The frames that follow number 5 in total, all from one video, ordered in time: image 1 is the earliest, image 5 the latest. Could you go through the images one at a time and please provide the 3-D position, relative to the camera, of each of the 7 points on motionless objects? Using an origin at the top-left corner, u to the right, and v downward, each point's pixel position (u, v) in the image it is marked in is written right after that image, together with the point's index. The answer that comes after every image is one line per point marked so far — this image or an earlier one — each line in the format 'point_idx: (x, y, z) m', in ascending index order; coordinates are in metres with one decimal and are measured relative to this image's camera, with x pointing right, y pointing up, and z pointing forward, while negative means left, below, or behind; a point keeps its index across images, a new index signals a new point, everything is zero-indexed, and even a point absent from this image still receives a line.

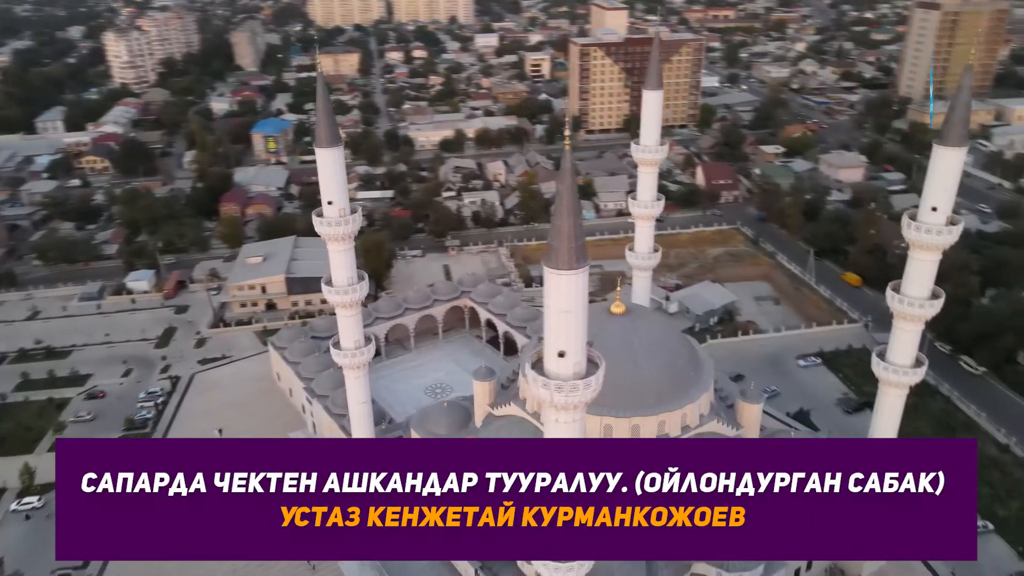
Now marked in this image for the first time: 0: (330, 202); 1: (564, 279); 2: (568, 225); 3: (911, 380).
0: (-4.8, +2.3, +19.5) m
1: (+0.7, +0.1, +11.4) m
2: (+0.9, +0.9, +11.1) m
3: (+10.6, -2.5, +19.3) m
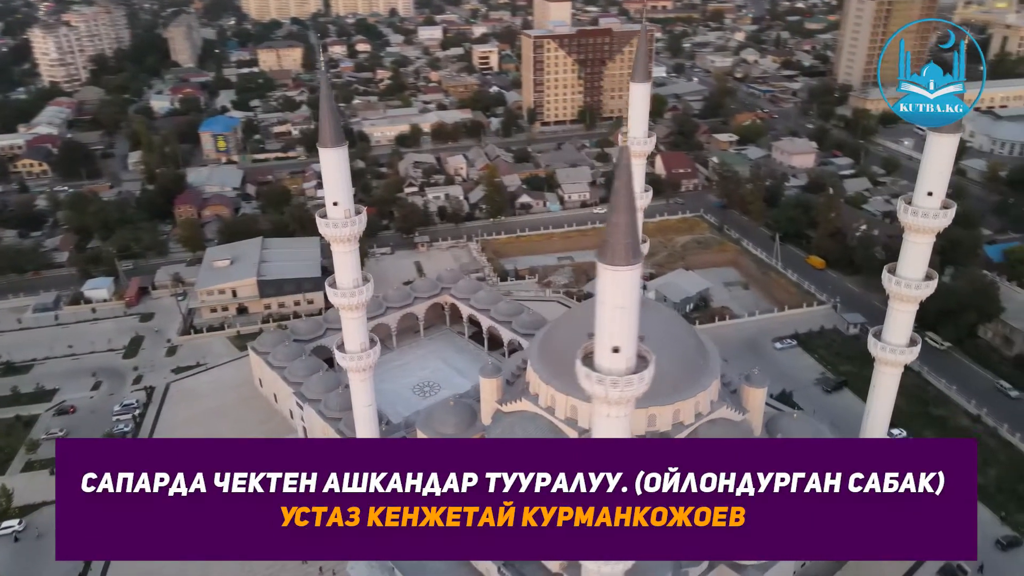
0: (-4.6, +2.2, +19.1) m
1: (+1.6, +0.2, +11.5) m
2: (+1.7, +1.0, +11.2) m
3: (+10.9, -2.0, +20.2) m
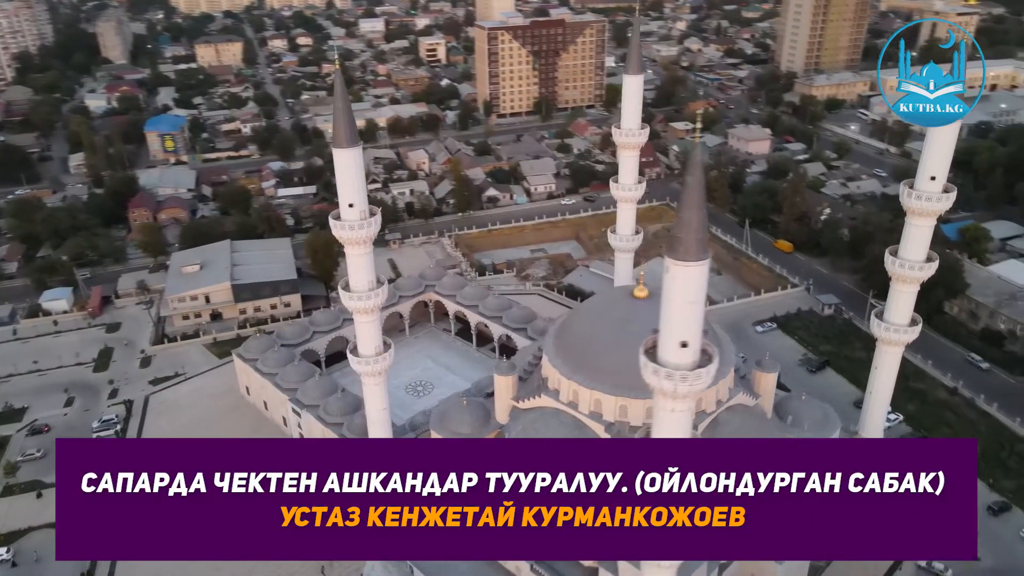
0: (-4.1, +2.1, +18.6) m
1: (+2.7, +0.3, +11.6) m
2: (+2.8, +1.1, +11.3) m
3: (+11.4, -1.4, +20.9) m
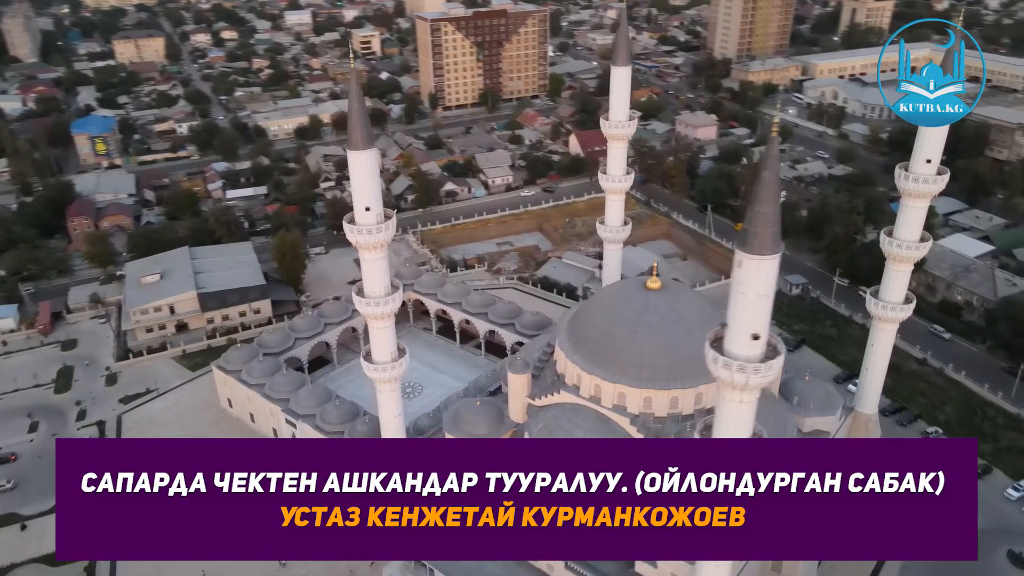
0: (-3.6, +2.0, +18.0) m
1: (+3.9, +0.4, +11.7) m
2: (+4.0, +1.2, +11.4) m
3: (+11.8, -0.8, +21.8) m
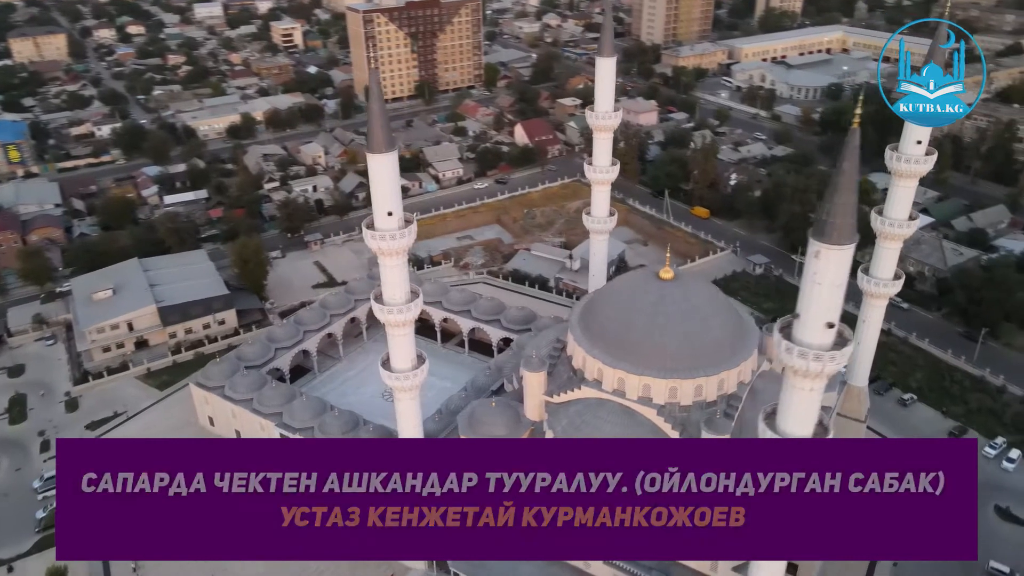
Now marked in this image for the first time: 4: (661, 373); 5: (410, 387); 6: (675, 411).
0: (-3.0, +1.8, +17.3) m
1: (+5.3, +0.6, +11.8) m
2: (+5.3, +1.4, +11.6) m
3: (+12.0, -0.1, +22.8) m
4: (+4.0, -2.3, +19.4) m
5: (-2.7, -2.6, +19.6) m
6: (+4.4, -3.3, +19.6) m
